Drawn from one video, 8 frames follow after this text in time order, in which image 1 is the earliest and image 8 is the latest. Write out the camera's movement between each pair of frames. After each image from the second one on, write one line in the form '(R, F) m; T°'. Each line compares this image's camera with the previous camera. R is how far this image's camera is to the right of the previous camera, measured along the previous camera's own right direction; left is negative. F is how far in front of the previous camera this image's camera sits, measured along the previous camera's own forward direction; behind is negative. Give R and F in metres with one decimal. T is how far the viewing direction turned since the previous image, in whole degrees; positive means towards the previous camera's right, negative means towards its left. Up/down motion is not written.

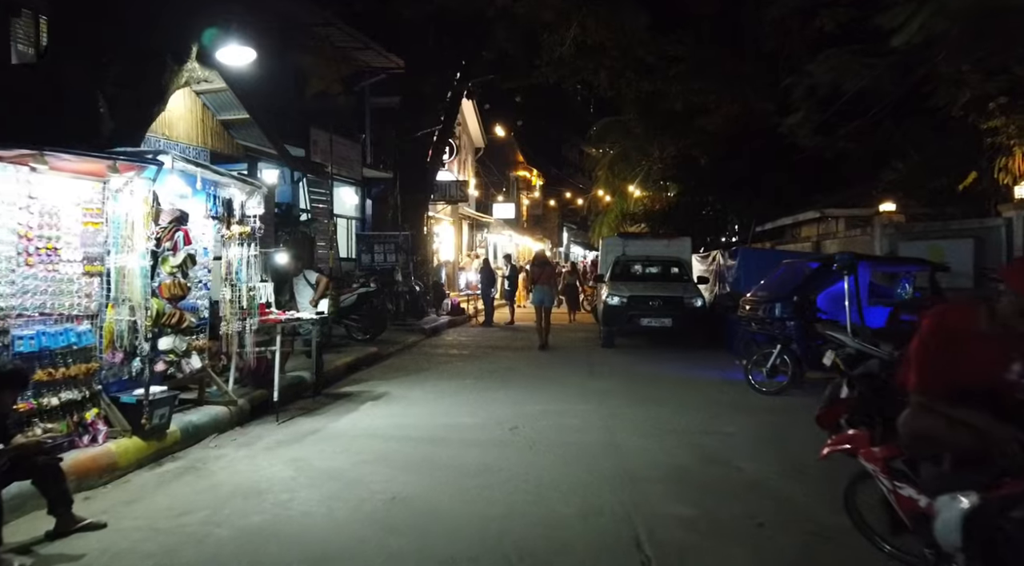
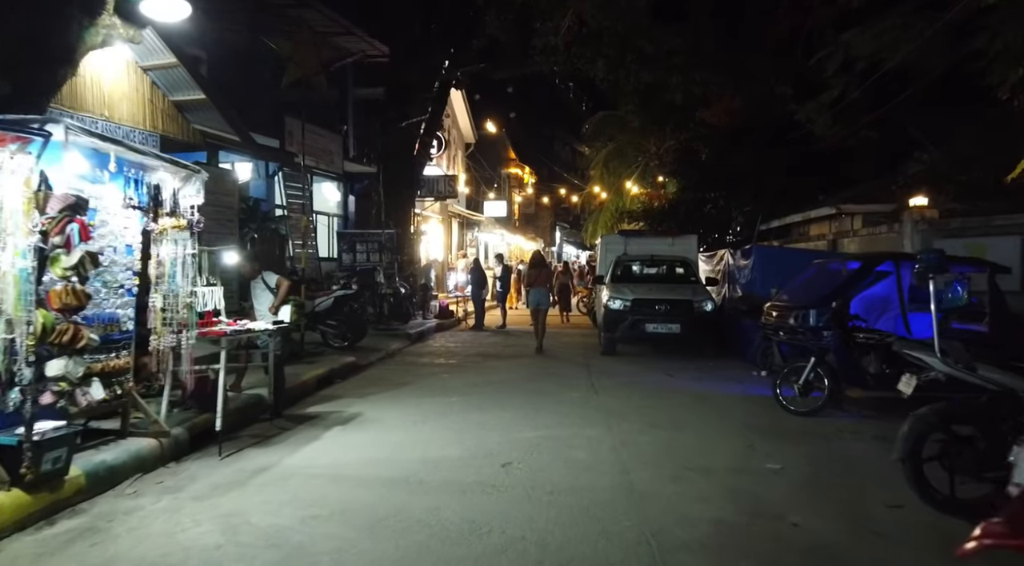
(0.0, +1.3) m; +1°
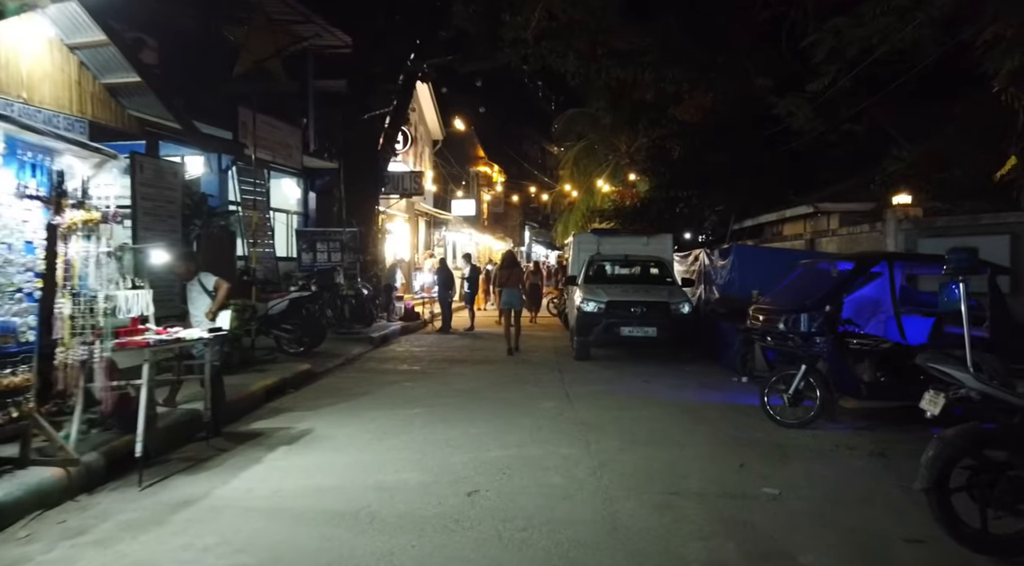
(0.0, +0.7) m; +2°
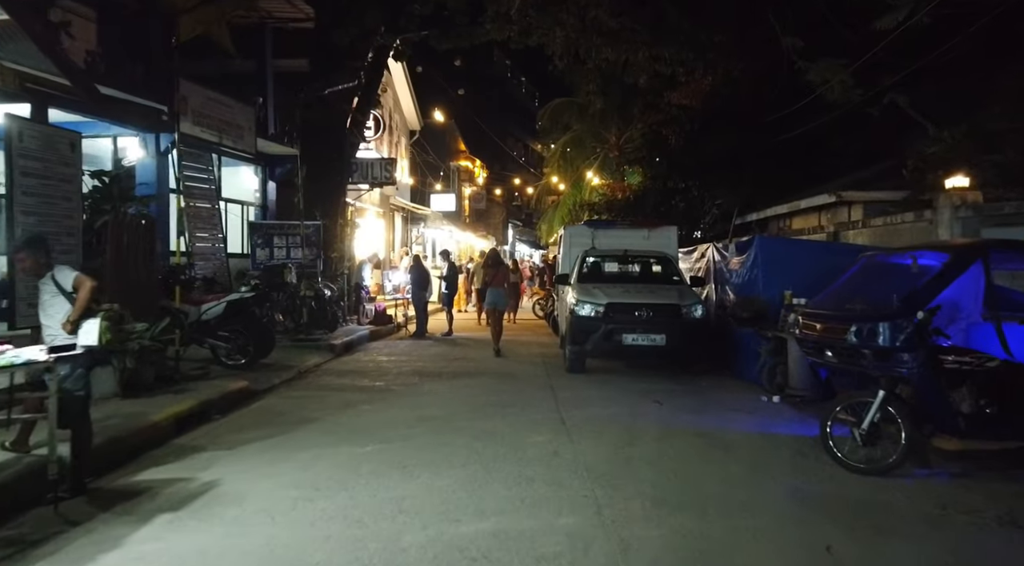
(0.0, +1.9) m; +1°
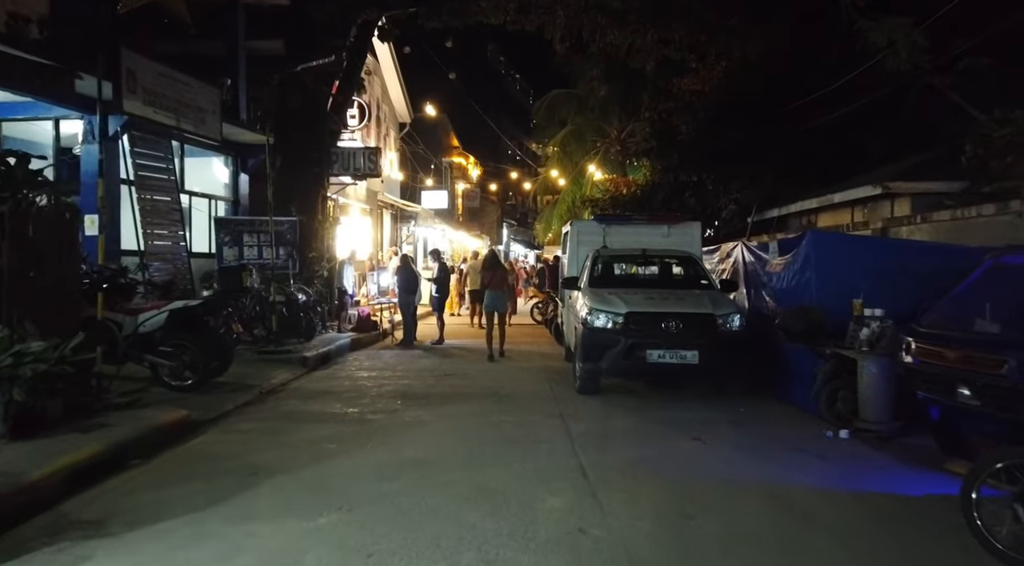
(-0.1, +1.7) m; 0°
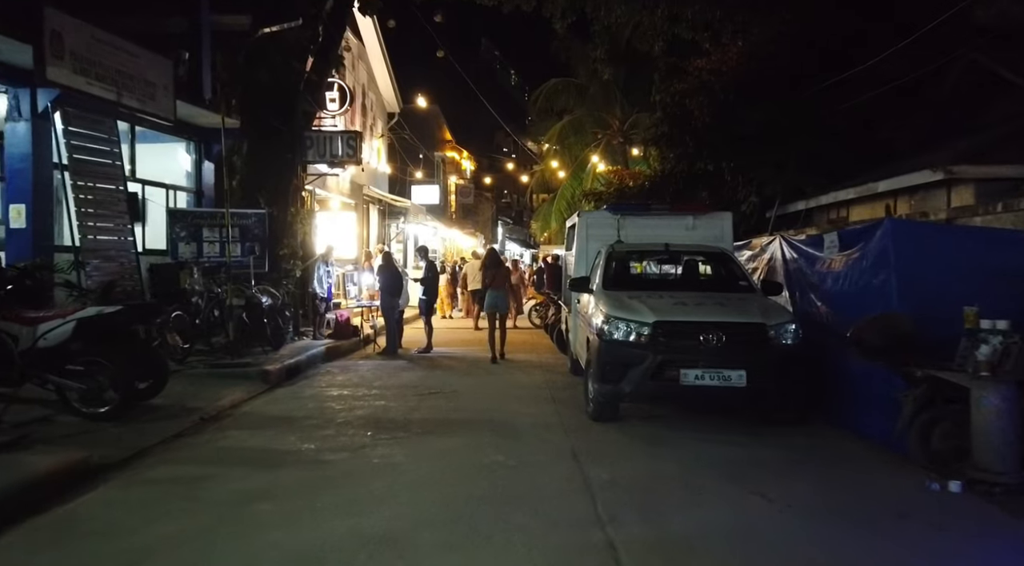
(0.0, +1.7) m; 0°
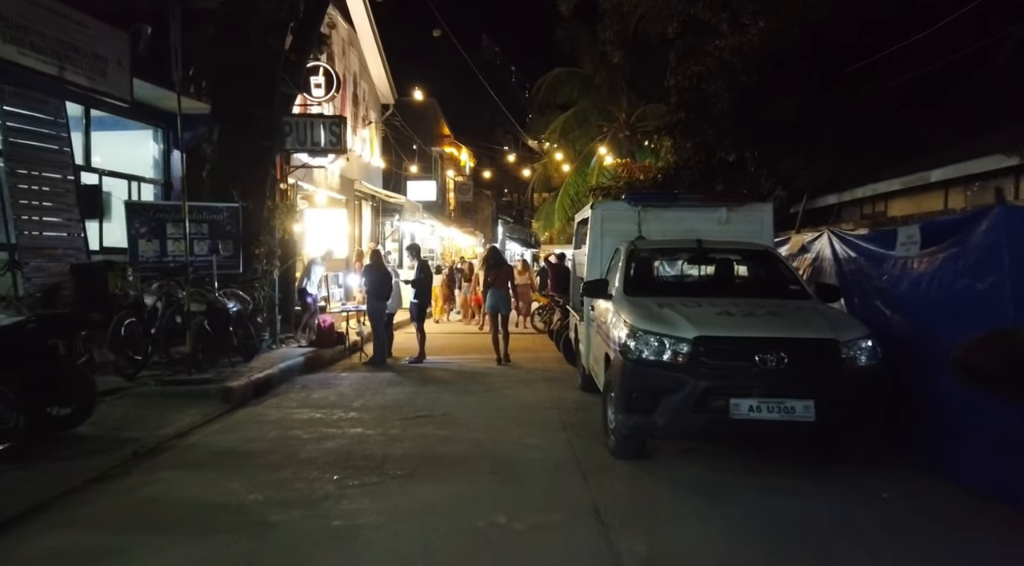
(0.0, +1.4) m; 0°
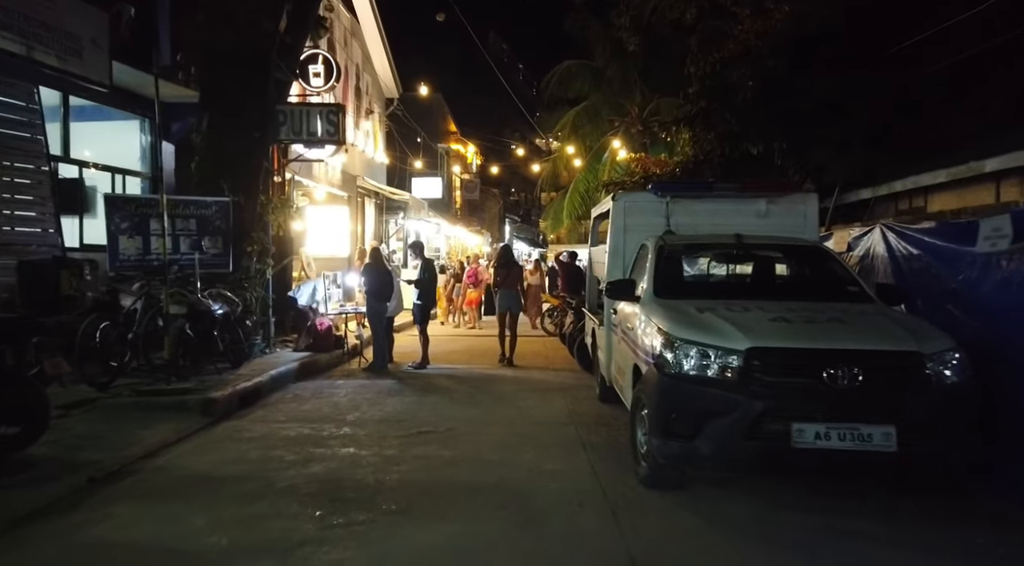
(-0.1, +0.9) m; 0°
